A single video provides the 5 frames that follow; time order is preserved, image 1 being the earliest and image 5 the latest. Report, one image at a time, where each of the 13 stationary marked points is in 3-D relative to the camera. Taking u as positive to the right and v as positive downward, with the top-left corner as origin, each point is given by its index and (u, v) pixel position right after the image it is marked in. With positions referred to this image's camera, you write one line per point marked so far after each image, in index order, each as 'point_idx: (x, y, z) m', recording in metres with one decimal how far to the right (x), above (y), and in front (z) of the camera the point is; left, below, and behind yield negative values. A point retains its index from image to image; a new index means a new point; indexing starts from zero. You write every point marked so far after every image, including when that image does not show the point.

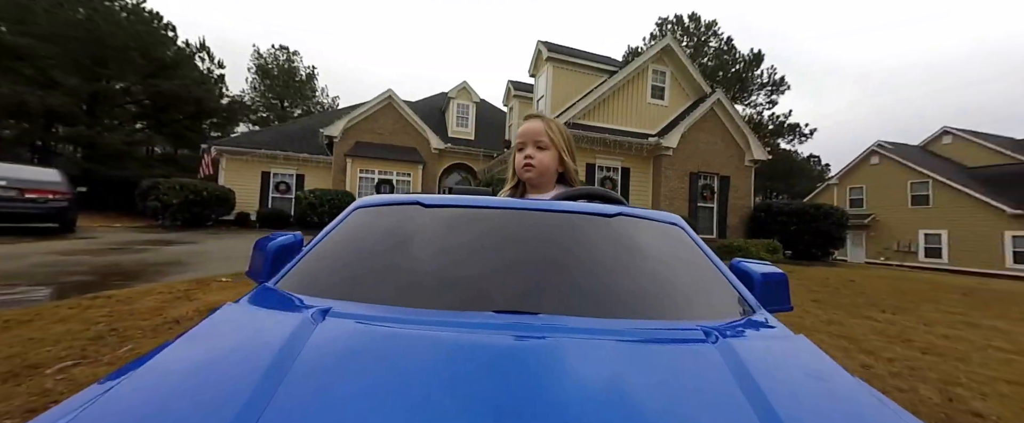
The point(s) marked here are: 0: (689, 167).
0: (+7.5, +1.6, +14.2) m
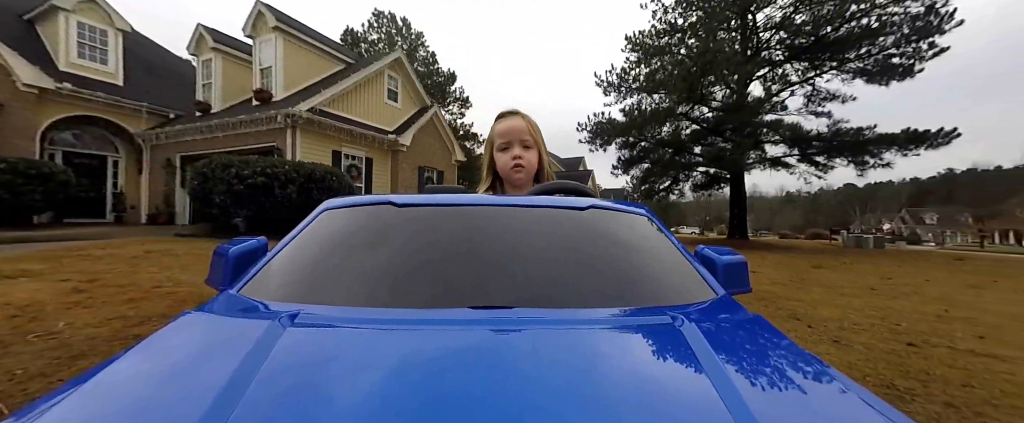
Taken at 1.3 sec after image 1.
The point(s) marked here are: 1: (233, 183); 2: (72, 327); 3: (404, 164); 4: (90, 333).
0: (-5.0, +2.6, +18.1) m
1: (-7.9, +0.8, +9.6) m
2: (-3.5, -0.9, +2.7) m
3: (-5.4, +2.3, +17.1) m
4: (-3.1, -0.9, +2.6) m
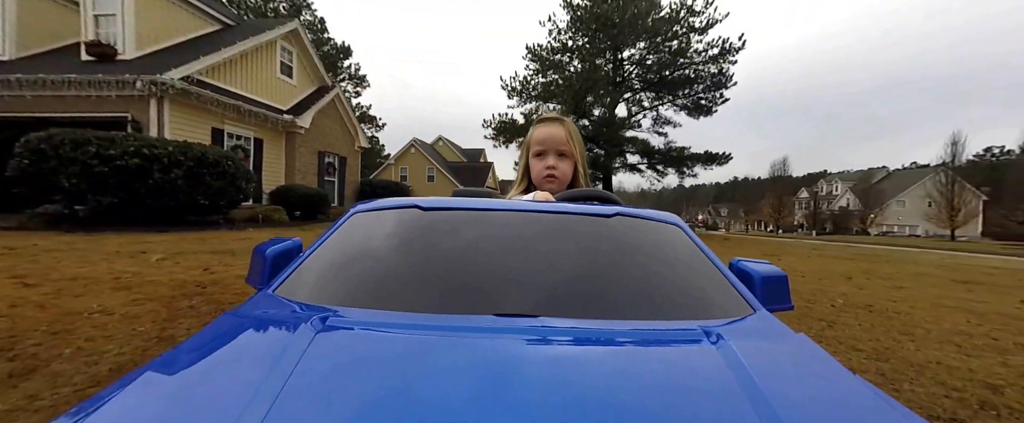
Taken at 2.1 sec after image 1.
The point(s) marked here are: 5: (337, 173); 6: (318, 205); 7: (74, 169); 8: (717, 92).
0: (-9.8, +3.2, +17.3) m
1: (-10.0, +1.1, +8.3) m
2: (-3.7, -0.9, +3.2) m
3: (-9.9, +3.0, +16.2) m
4: (-3.4, -0.9, +3.1) m
5: (-9.5, +2.1, +18.8) m
6: (-8.6, +0.3, +15.3) m
7: (-10.4, +1.0, +8.2) m
8: (+11.7, +6.9, +19.5) m
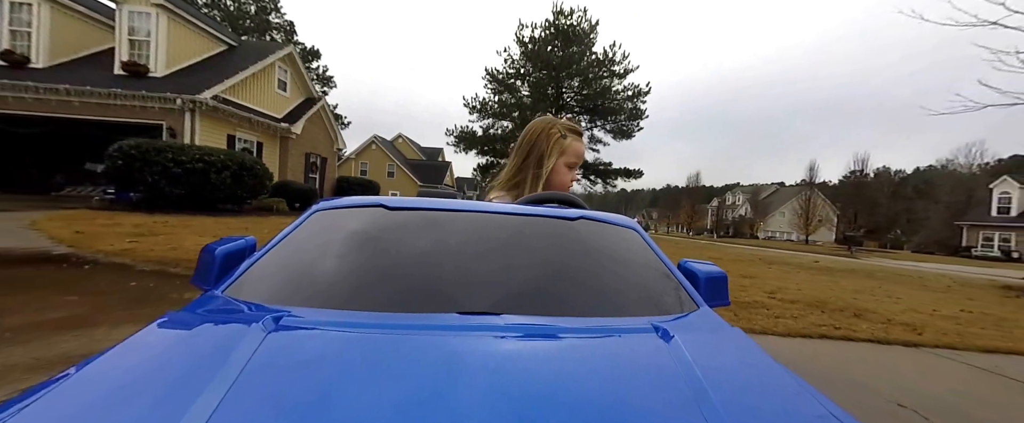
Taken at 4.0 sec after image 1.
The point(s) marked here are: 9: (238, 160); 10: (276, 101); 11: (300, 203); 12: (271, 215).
0: (-12.2, +3.6, +20.2) m
1: (-11.3, +1.5, +11.4) m
2: (-4.4, -0.8, +7.1) m
3: (-12.1, +3.4, +19.2) m
4: (-4.1, -0.8, +7.2) m
5: (-12.2, +2.6, +21.9) m
6: (-10.8, +0.7, +18.4) m
7: (-11.6, +1.4, +11.2) m
8: (+8.9, +6.6, +25.4) m
9: (-10.3, +2.0, +12.9) m
10: (-12.6, +6.0, +18.5) m
11: (-11.0, +0.5, +18.0) m
12: (-10.2, -0.2, +14.8) m
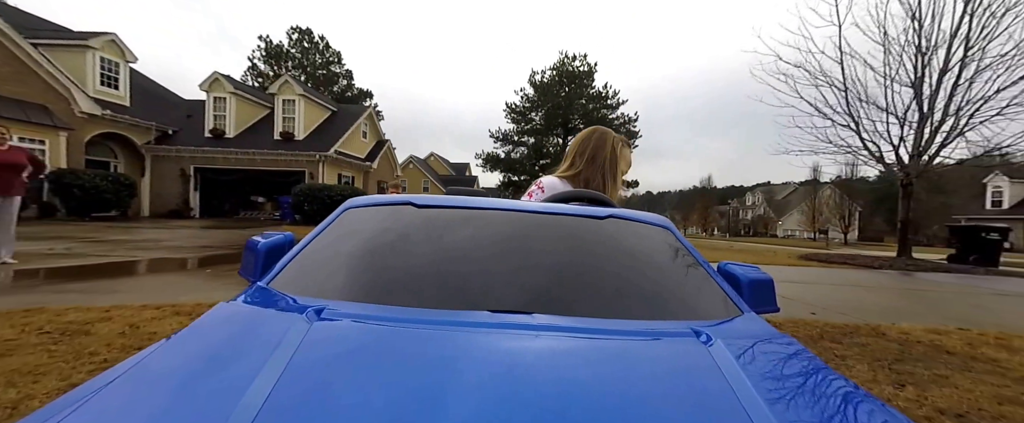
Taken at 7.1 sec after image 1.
0: (-10.8, +2.7, +28.2) m
1: (-10.5, +0.7, +19.2) m
2: (-4.0, -1.3, +14.4) m
3: (-10.9, +2.4, +27.1) m
4: (-3.6, -1.3, +14.4) m
5: (-10.7, +1.6, +29.8) m
6: (-9.5, -0.2, +26.2) m
7: (-10.9, +0.6, +19.1) m
8: (+10.5, +6.2, +31.7) m
9: (-9.5, +1.2, +20.7) m
10: (-11.4, +5.0, +26.5) m
11: (-9.8, -0.4, +25.8) m
12: (-9.2, -1.0, +22.5) m
